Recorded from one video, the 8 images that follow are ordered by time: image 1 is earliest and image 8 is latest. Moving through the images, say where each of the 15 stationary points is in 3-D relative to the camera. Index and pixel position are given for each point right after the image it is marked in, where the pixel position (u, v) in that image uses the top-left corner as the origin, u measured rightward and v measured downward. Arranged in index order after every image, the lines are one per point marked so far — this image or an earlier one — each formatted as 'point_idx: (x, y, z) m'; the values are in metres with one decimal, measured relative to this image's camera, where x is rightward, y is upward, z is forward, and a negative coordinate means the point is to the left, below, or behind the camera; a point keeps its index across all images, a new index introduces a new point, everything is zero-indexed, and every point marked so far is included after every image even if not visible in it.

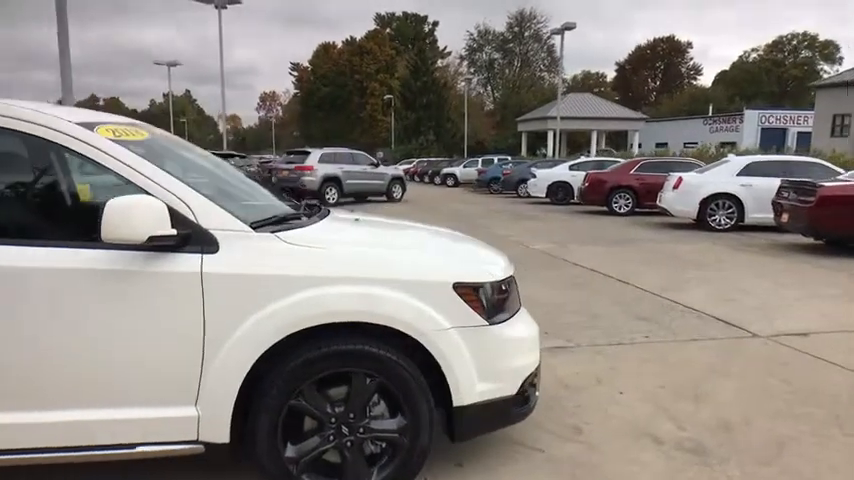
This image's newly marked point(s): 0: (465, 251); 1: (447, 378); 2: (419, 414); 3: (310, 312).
0: (+0.2, 0.0, +3.4) m
1: (+0.1, -0.6, +2.9) m
2: (0.0, -0.8, +2.9) m
3: (-0.5, -0.3, +2.8) m
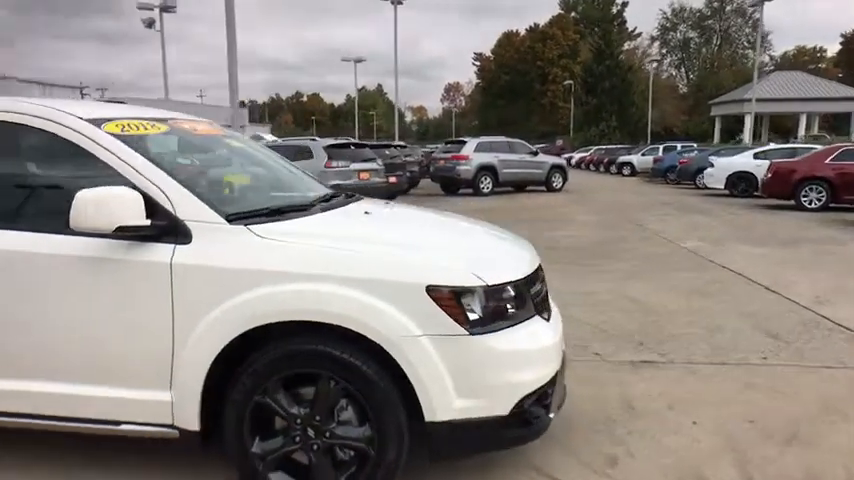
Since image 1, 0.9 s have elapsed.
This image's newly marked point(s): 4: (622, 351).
0: (+0.2, 0.0, +3.1) m
1: (-0.1, -0.6, +2.7) m
2: (-0.2, -0.8, +2.7) m
3: (-0.7, -0.3, +2.7) m
4: (+1.5, -0.9, +5.0) m
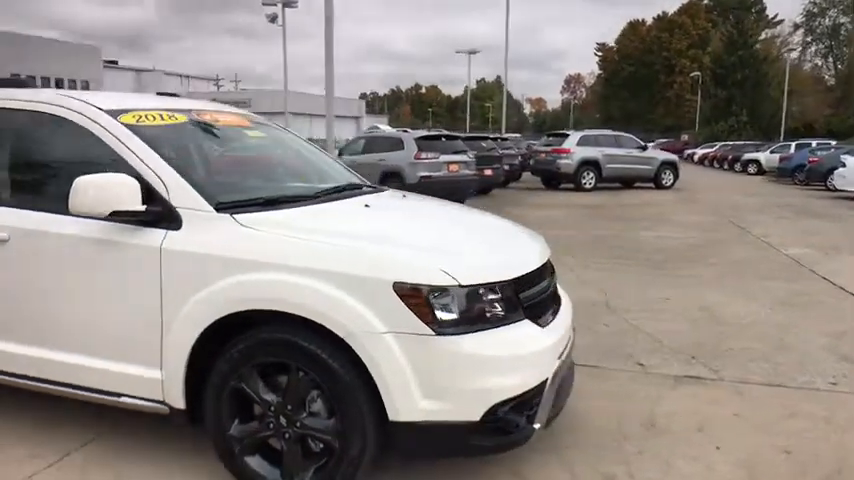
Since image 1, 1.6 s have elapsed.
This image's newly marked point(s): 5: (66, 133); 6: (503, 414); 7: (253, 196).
0: (+0.1, 0.0, +3.0) m
1: (-0.2, -0.6, +2.7) m
2: (-0.3, -0.8, +2.7) m
3: (-0.8, -0.2, +2.8) m
4: (+1.8, -0.9, +4.7) m
5: (-1.8, +0.5, +3.2) m
6: (+0.3, -0.8, +2.8) m
7: (-0.9, +0.2, +3.2) m
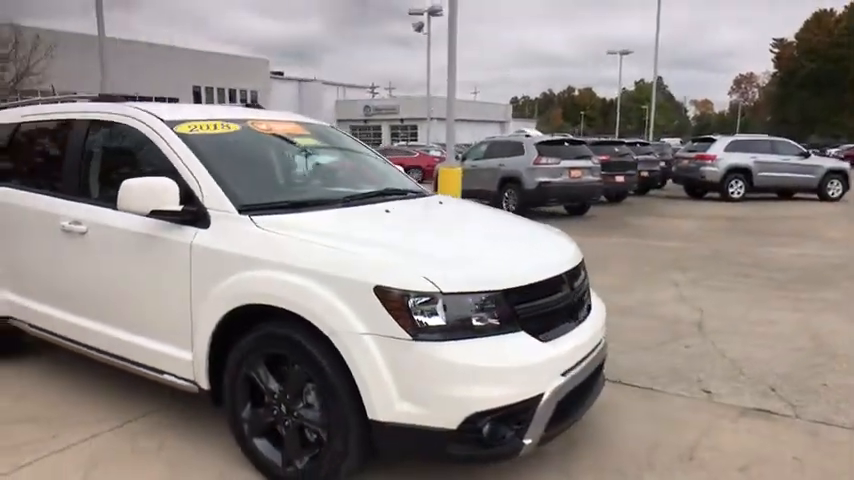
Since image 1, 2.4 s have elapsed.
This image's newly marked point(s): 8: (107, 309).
0: (+0.1, -0.1, +3.0) m
1: (-0.3, -0.6, +2.8) m
2: (-0.4, -0.8, +2.8) m
3: (-0.8, -0.2, +3.0) m
4: (+2.1, -1.0, +4.3) m
5: (-1.7, +0.6, +3.7) m
6: (+0.2, -0.8, +2.8) m
7: (-0.8, +0.2, +3.5) m
8: (-1.8, -0.4, +3.7) m
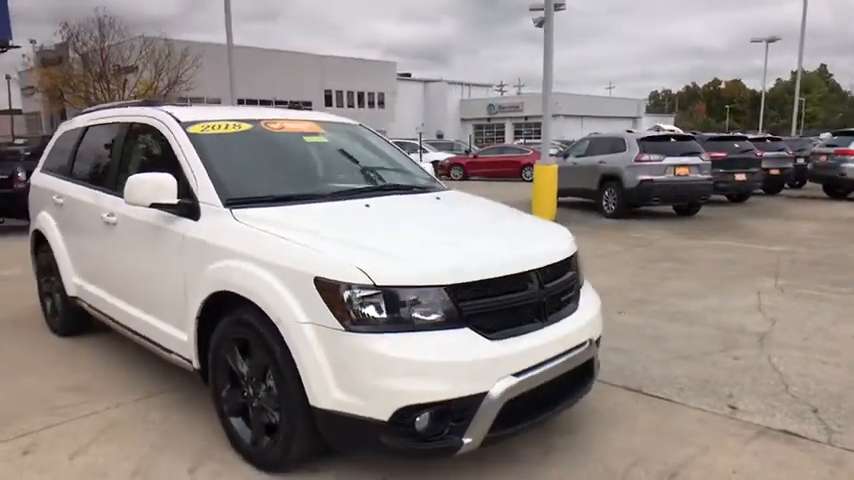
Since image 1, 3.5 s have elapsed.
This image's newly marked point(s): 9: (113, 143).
0: (-0.1, 0.0, +3.0) m
1: (-0.6, -0.6, +2.9) m
2: (-0.6, -0.7, +3.0) m
3: (-1.0, -0.2, +3.2) m
4: (+2.0, -1.0, +3.8) m
5: (-1.7, +0.6, +4.1) m
6: (0.0, -0.8, +2.8) m
7: (-0.9, +0.3, +3.7) m
8: (-1.9, -0.3, +4.1) m
9: (-2.2, +0.7, +4.6) m
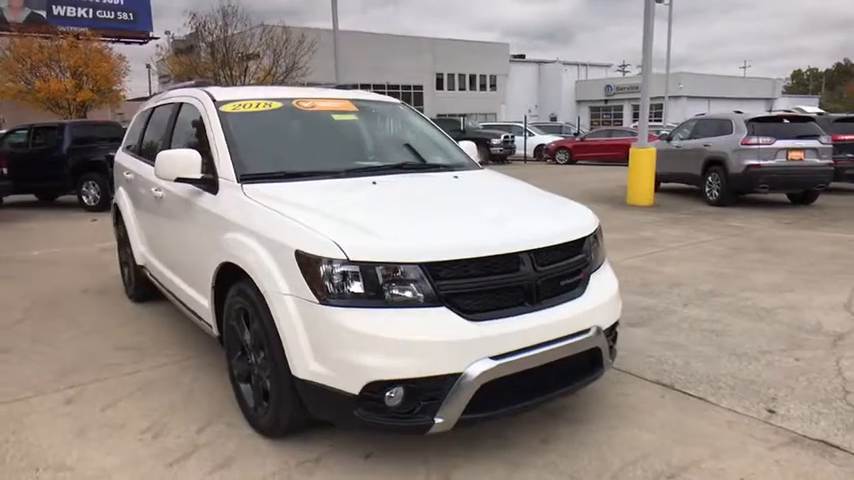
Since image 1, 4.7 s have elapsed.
0: (-0.1, +0.1, +3.0) m
1: (-0.7, -0.5, +3.0) m
2: (-0.7, -0.6, +3.1) m
3: (-1.0, -0.1, +3.4) m
4: (+2.1, -1.0, +3.4) m
5: (-1.5, +0.8, +4.3) m
6: (-0.2, -0.7, +2.8) m
7: (-0.8, +0.4, +3.8) m
8: (-1.7, -0.1, +4.4) m
9: (-1.9, +0.9, +4.9) m
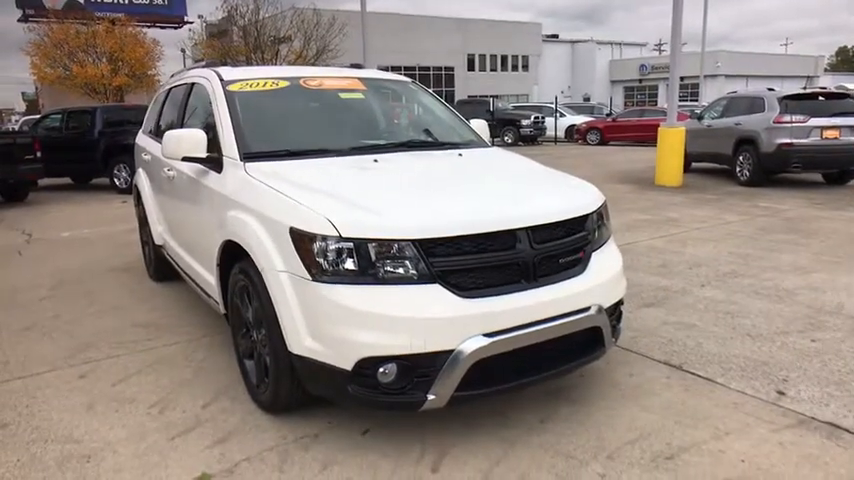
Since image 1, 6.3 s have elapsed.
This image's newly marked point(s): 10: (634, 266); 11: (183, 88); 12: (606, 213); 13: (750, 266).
0: (-0.2, +0.2, +3.0) m
1: (-0.7, -0.4, +3.0) m
2: (-0.7, -0.5, +3.1) m
3: (-1.0, +0.1, +3.4) m
4: (+2.1, -0.9, +3.4) m
5: (-1.5, +1.0, +4.4) m
6: (-0.2, -0.6, +2.8) m
7: (-0.8, +0.6, +3.8) m
8: (-1.7, 0.0, +4.5) m
9: (-1.9, +1.0, +4.9) m
10: (+2.0, -0.2, +6.1) m
11: (-1.9, +1.2, +5.1) m
12: (+1.0, +0.2, +3.6) m
13: (+3.0, -0.2, +6.0) m
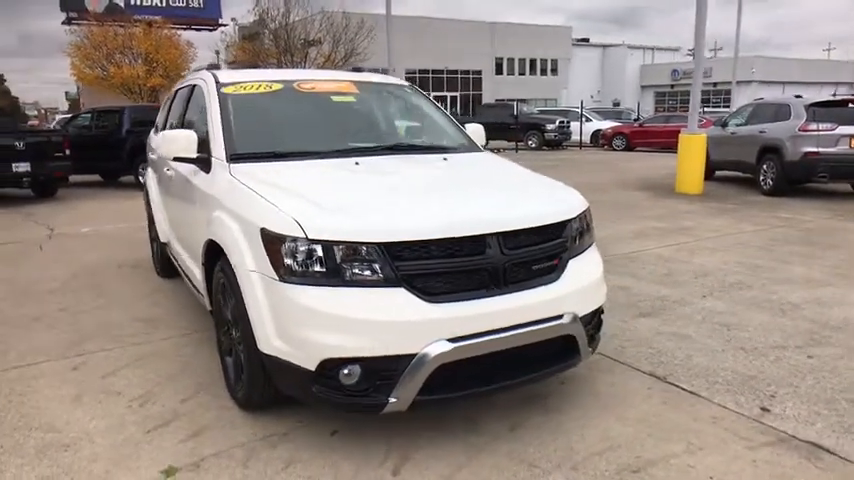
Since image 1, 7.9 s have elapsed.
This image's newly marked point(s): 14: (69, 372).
0: (-0.3, +0.2, +3.0) m
1: (-0.8, -0.4, +3.0) m
2: (-0.9, -0.5, +3.2) m
3: (-1.2, +0.1, +3.5) m
4: (+1.9, -0.9, +3.3) m
5: (-1.5, +1.0, +4.4) m
6: (-0.4, -0.6, +2.8) m
7: (-0.9, +0.6, +3.9) m
8: (-1.7, 0.0, +4.6) m
9: (-1.9, +1.1, +5.0) m
10: (+2.0, -0.3, +6.0) m
11: (-1.9, +1.2, +5.2) m
12: (+0.9, +0.1, +3.6) m
13: (+3.0, -0.3, +5.9) m
14: (-2.2, -0.8, +4.0) m
